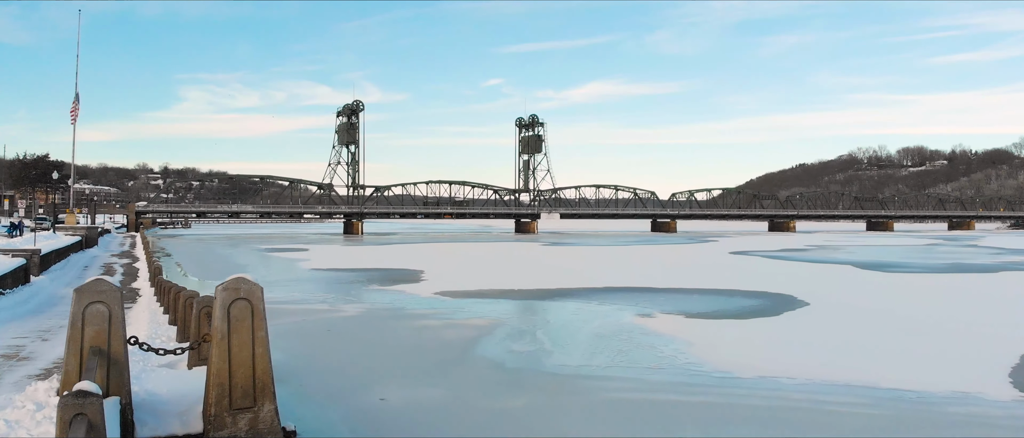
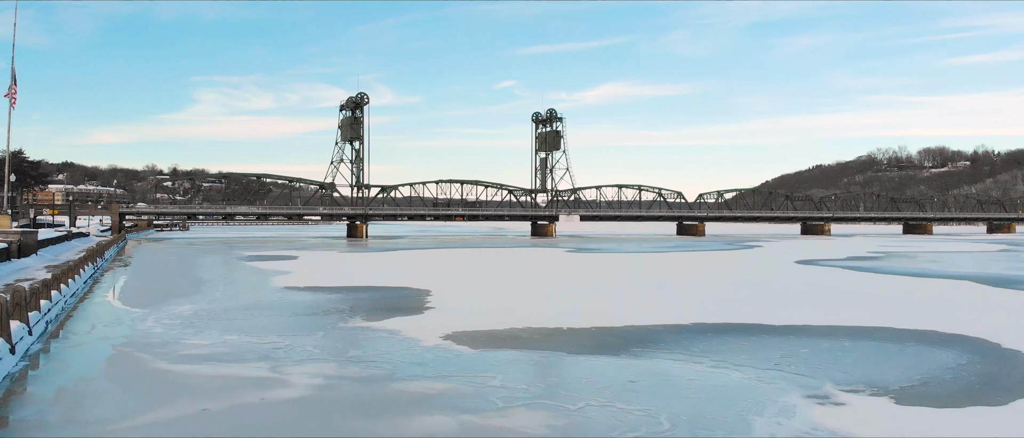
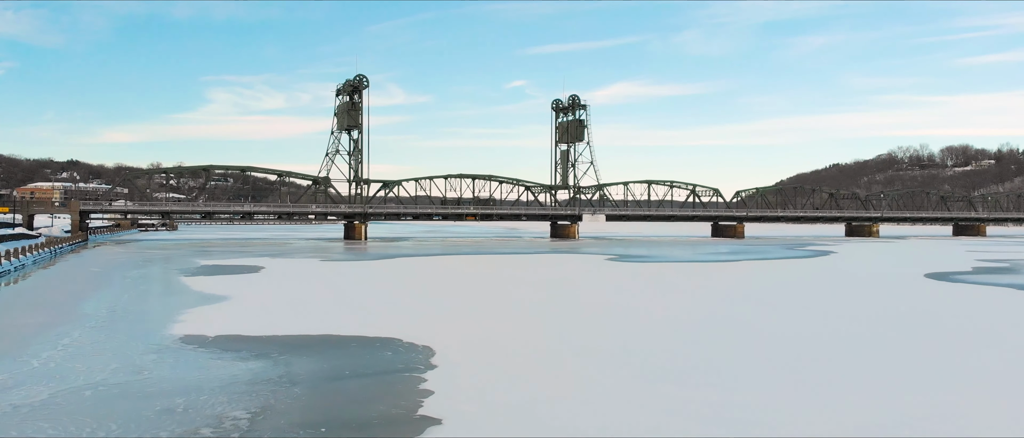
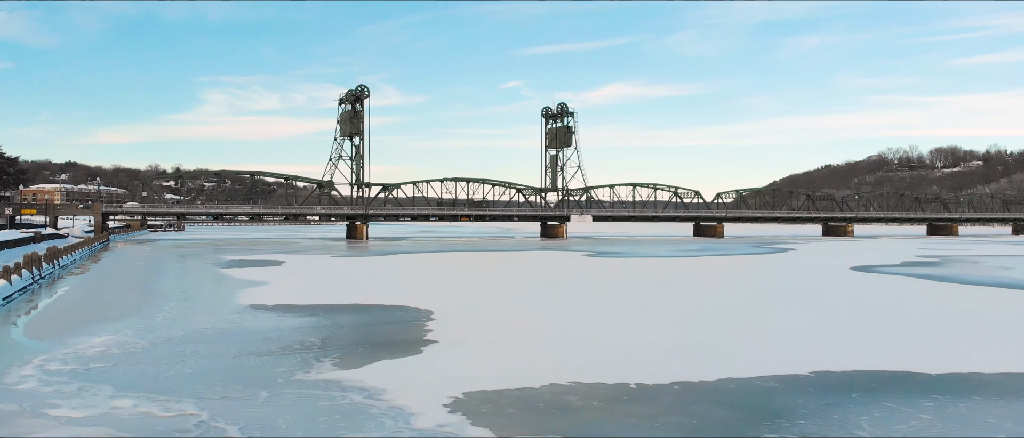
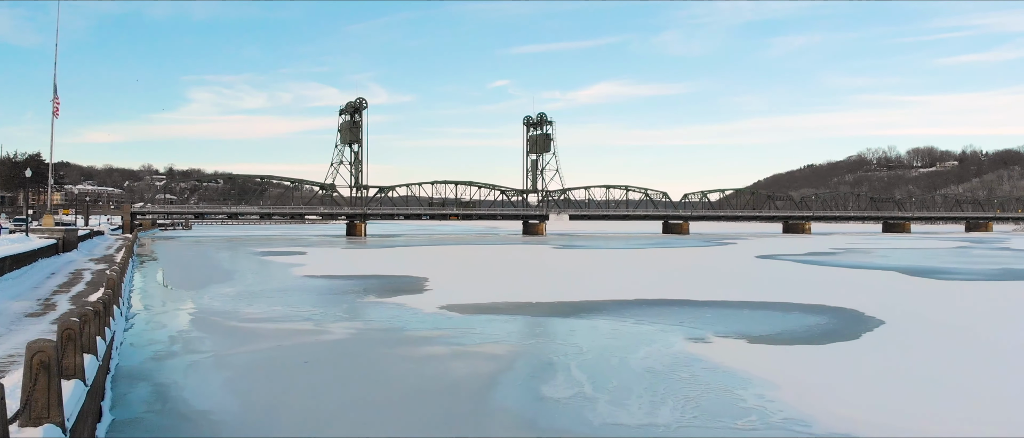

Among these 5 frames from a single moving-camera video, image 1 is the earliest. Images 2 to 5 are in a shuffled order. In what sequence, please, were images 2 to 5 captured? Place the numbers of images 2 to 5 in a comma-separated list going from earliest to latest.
5, 2, 4, 3
